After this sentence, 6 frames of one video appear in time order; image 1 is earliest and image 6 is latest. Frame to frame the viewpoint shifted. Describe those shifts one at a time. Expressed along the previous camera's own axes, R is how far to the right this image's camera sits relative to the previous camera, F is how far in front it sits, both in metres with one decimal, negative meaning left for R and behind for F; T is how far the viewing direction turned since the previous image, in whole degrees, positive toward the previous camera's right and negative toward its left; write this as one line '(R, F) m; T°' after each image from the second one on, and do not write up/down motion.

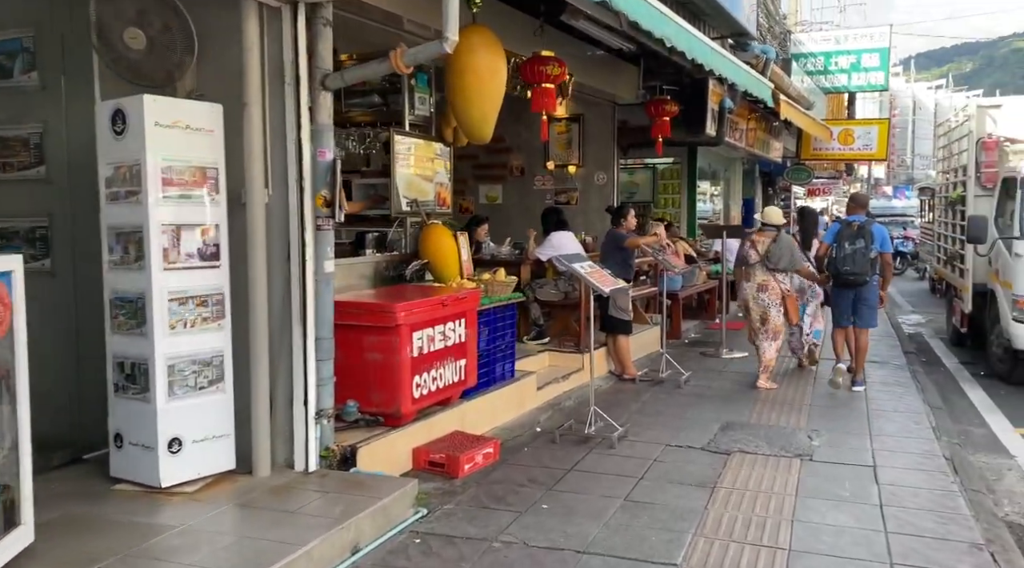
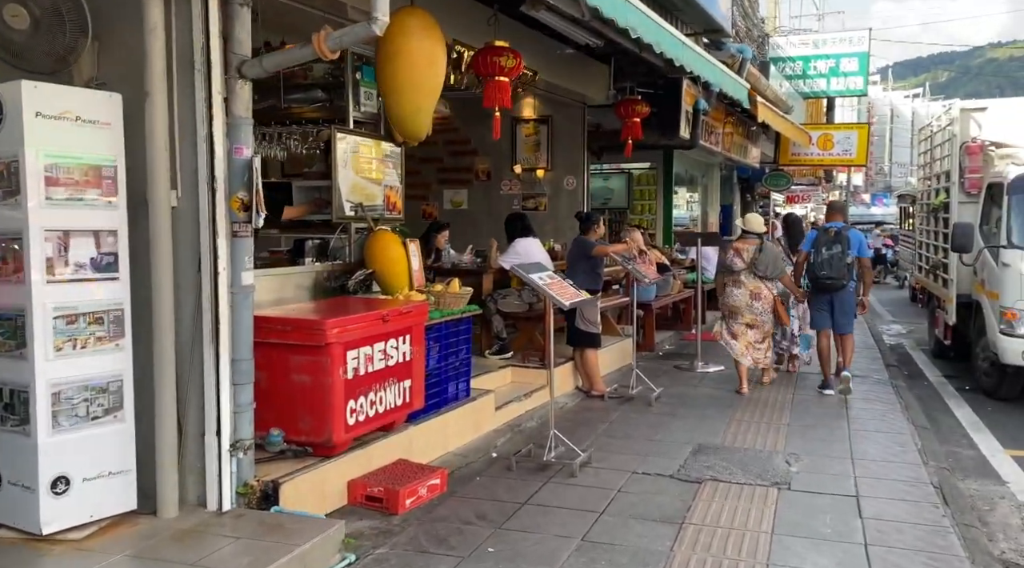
(+0.2, +0.6) m; +1°
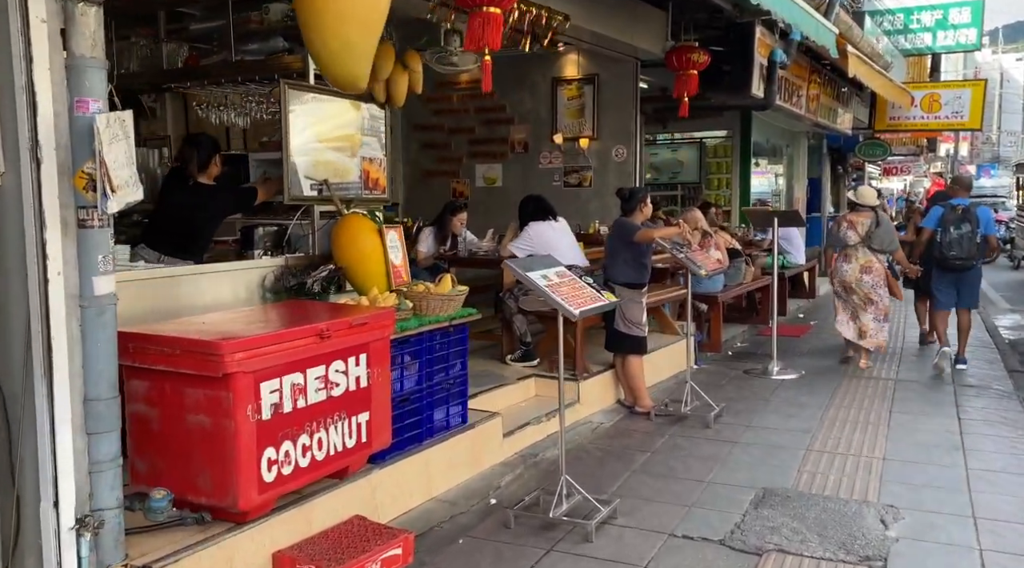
(+0.4, +1.5) m; -5°
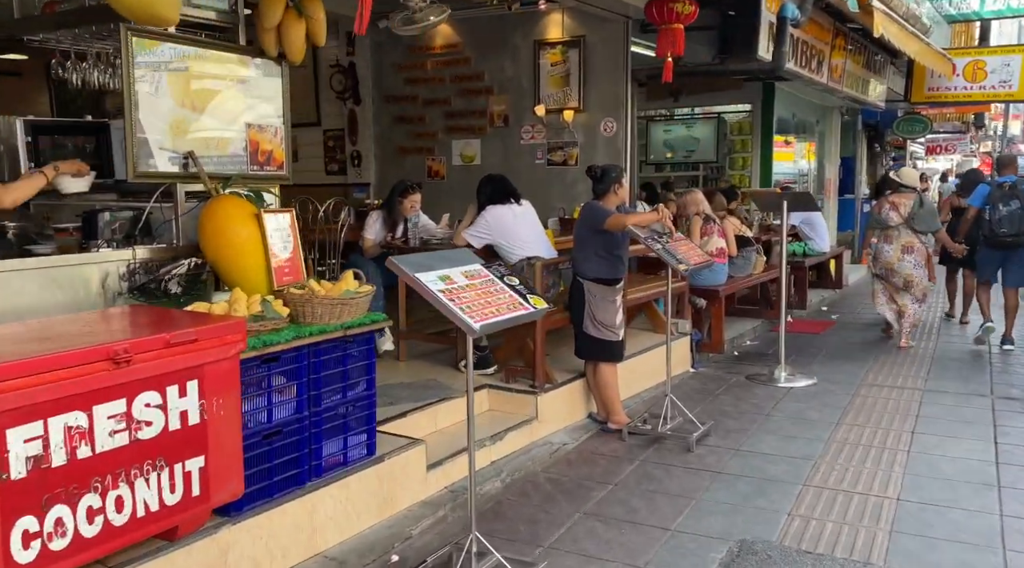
(+0.6, +1.1) m; -2°
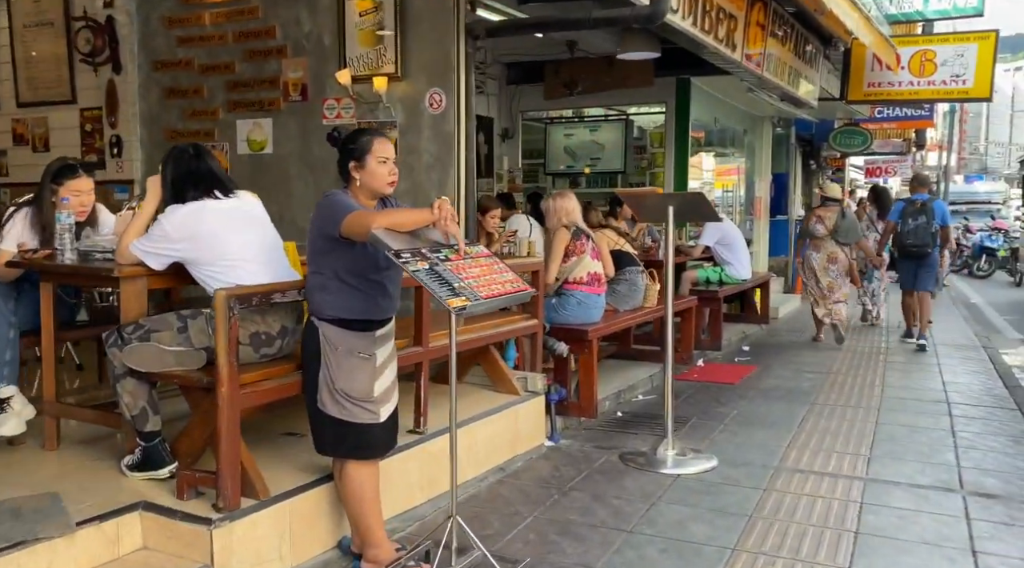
(+1.0, +2.4) m; +3°
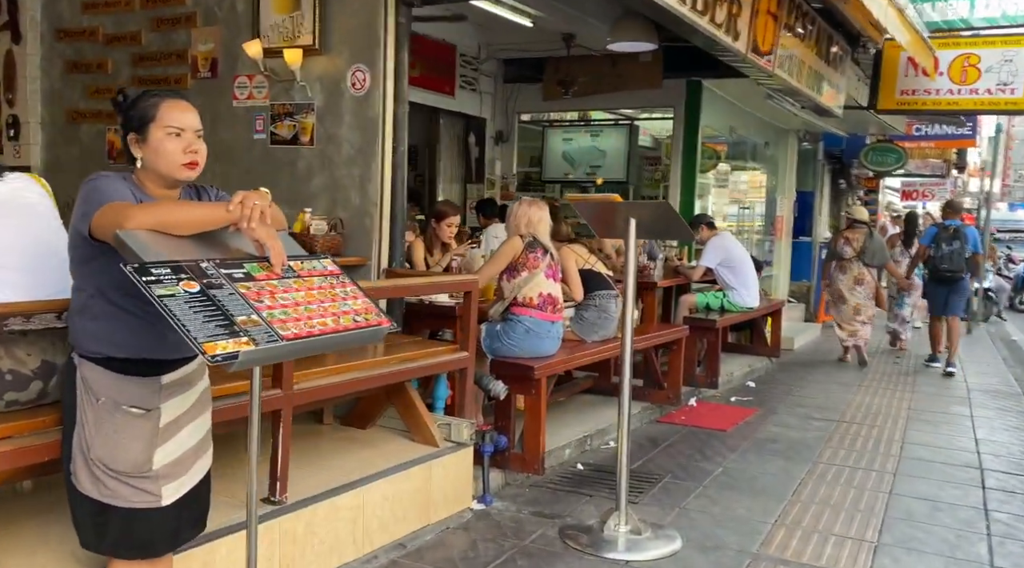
(+0.5, +1.1) m; -2°
